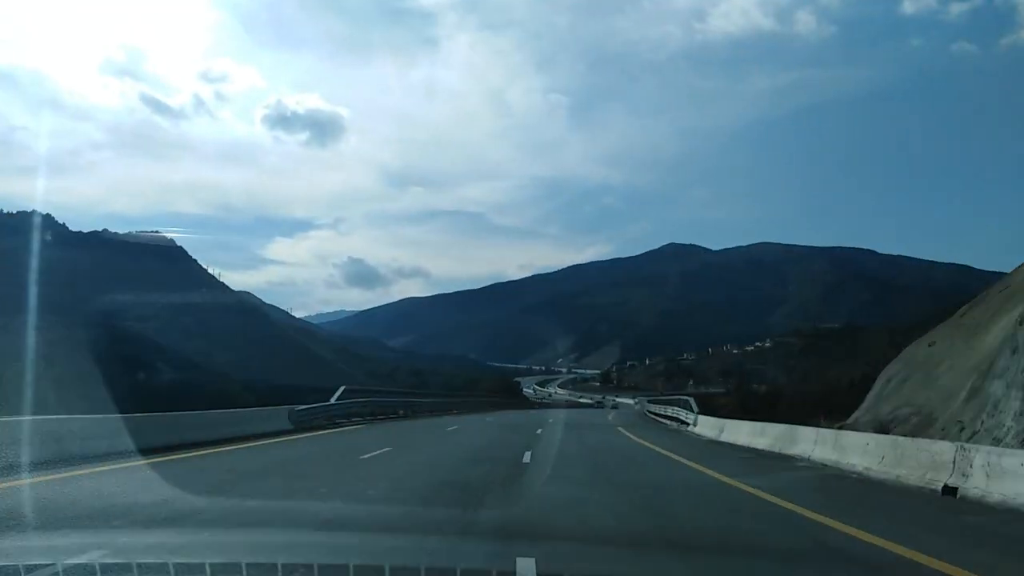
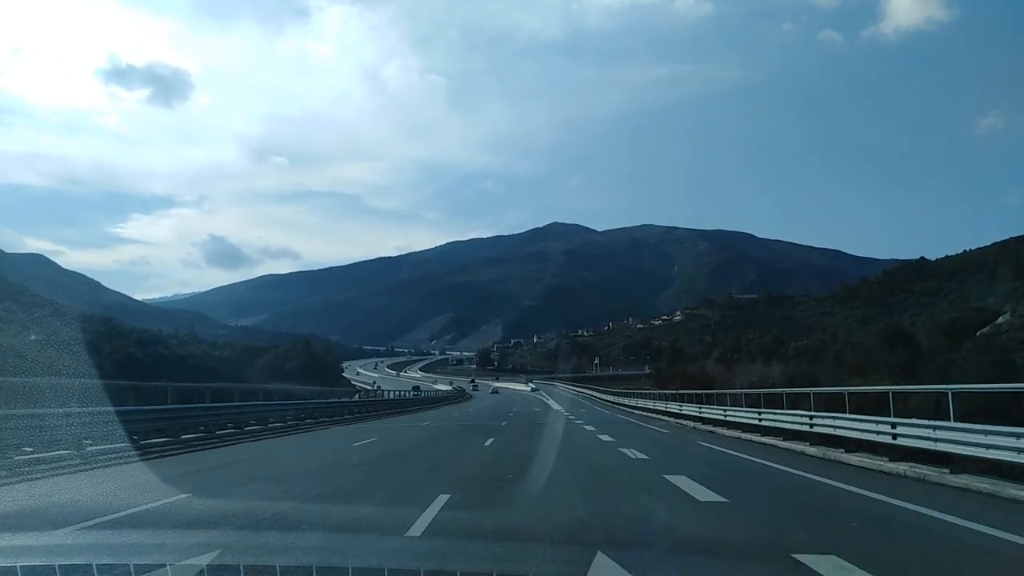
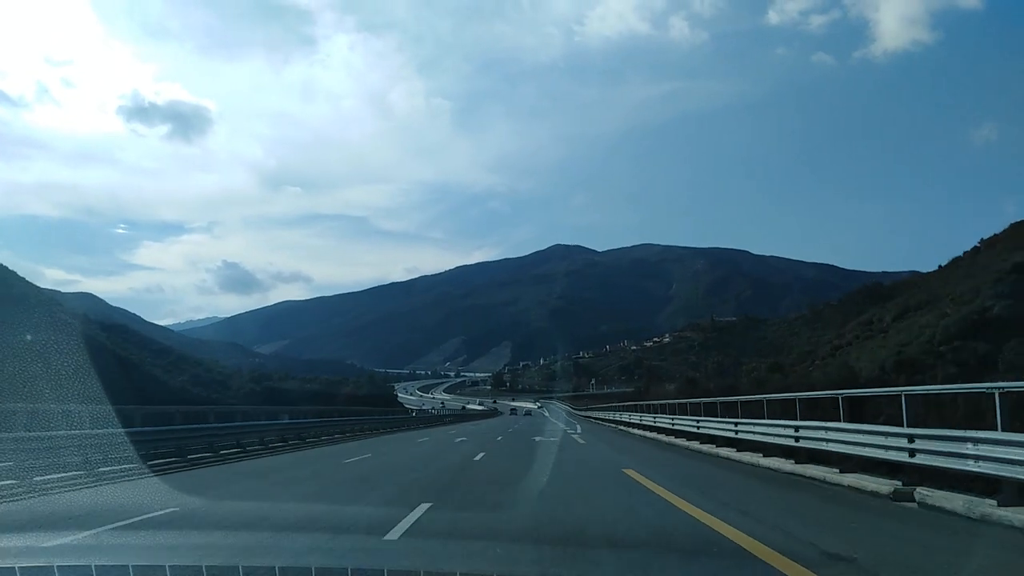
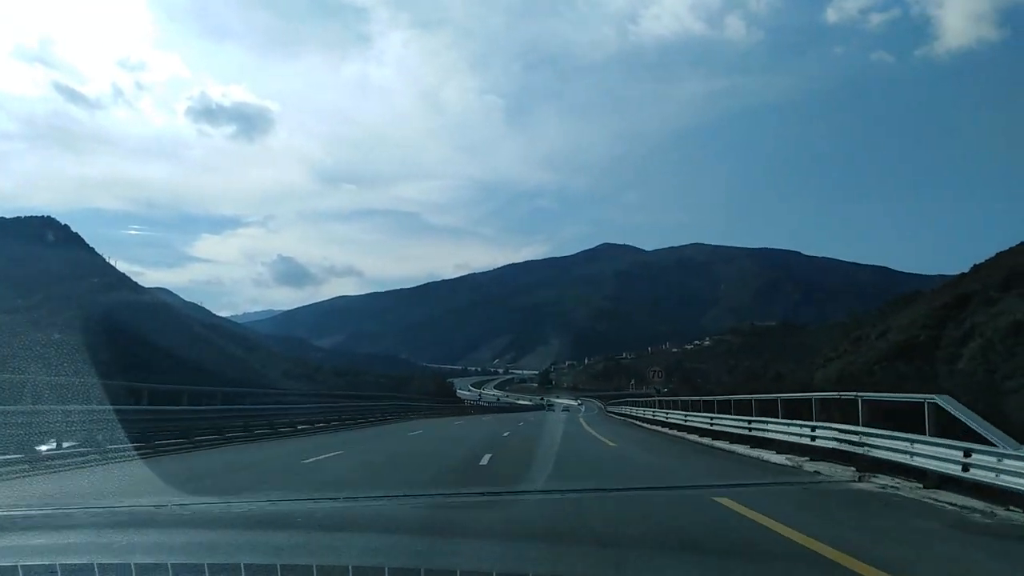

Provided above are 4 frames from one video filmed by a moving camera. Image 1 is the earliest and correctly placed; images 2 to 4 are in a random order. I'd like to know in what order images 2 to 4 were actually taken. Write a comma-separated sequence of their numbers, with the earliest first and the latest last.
4, 3, 2
